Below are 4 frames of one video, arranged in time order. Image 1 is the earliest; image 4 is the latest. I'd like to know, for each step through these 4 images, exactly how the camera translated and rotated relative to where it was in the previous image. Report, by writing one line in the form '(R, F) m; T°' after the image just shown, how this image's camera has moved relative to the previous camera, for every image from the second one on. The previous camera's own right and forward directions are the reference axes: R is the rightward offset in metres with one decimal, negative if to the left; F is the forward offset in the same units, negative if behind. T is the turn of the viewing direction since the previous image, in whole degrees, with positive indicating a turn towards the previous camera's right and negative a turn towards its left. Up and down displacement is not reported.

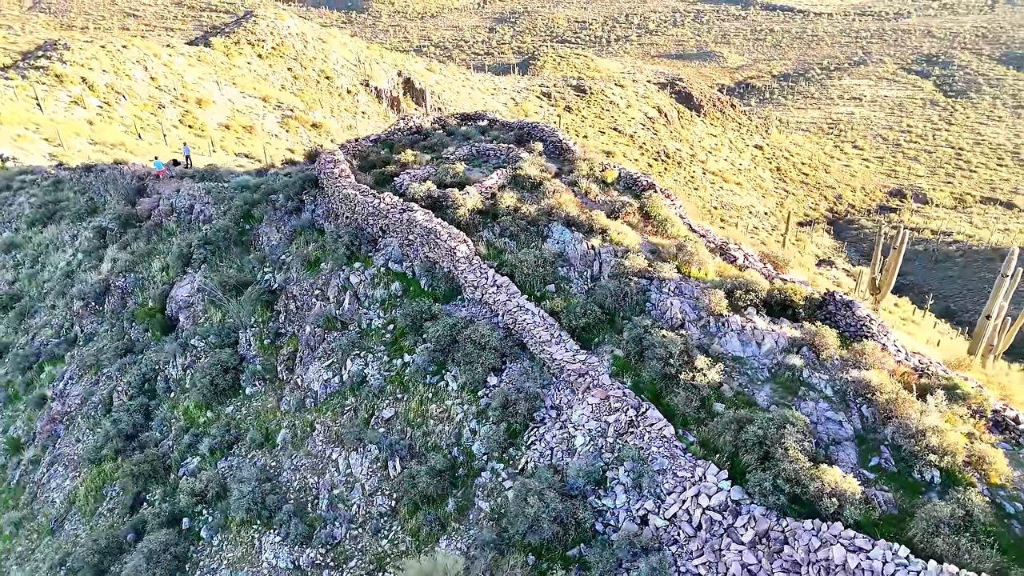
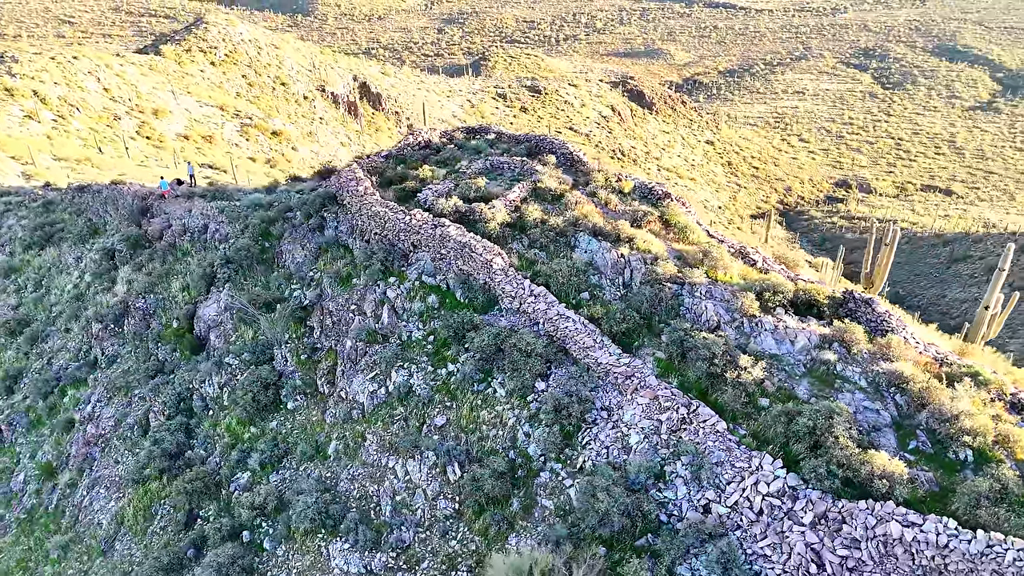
(-1.4, -0.6) m; +3°
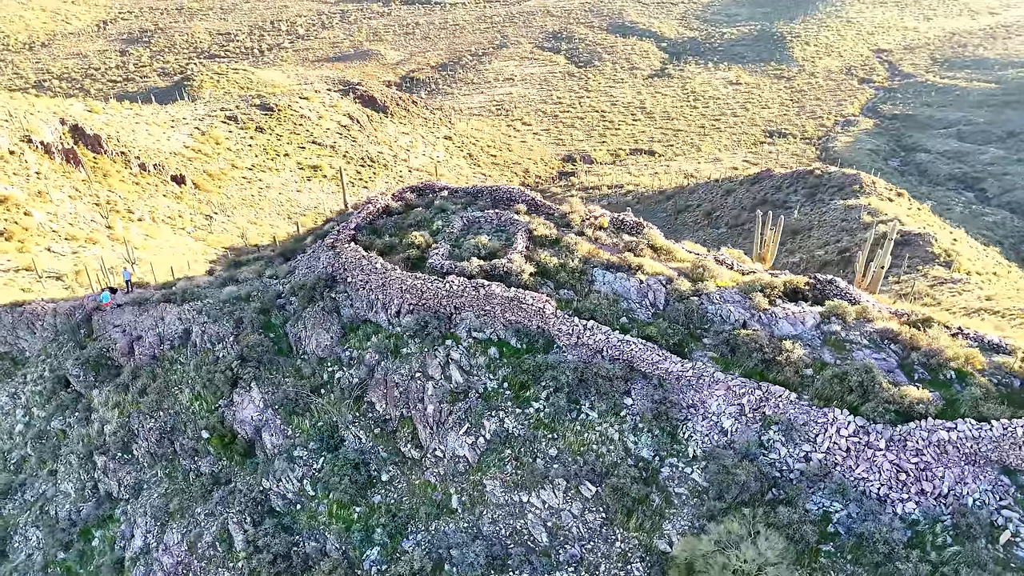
(-5.7, -1.2) m; +19°
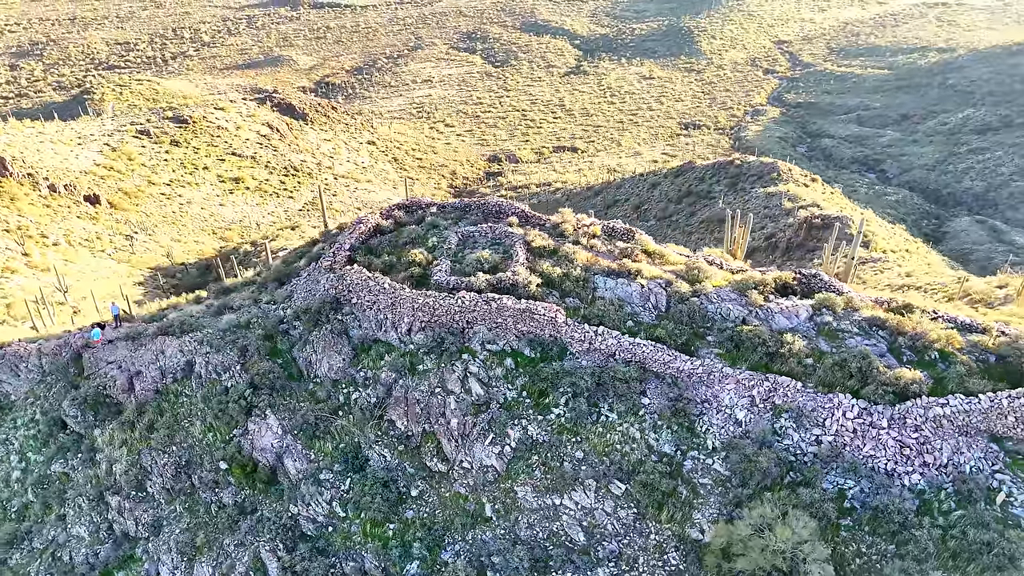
(-1.7, -0.5) m; +5°
